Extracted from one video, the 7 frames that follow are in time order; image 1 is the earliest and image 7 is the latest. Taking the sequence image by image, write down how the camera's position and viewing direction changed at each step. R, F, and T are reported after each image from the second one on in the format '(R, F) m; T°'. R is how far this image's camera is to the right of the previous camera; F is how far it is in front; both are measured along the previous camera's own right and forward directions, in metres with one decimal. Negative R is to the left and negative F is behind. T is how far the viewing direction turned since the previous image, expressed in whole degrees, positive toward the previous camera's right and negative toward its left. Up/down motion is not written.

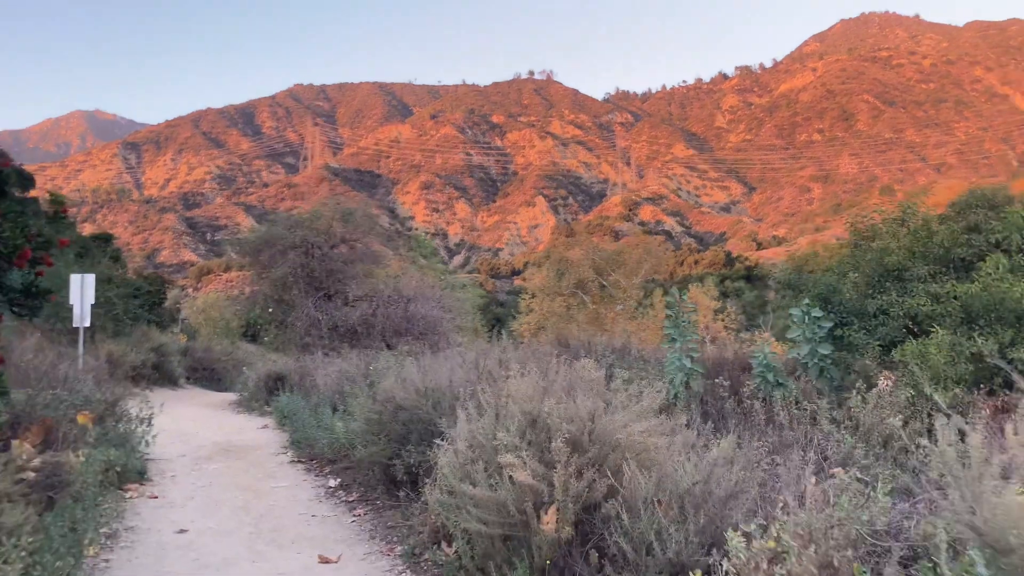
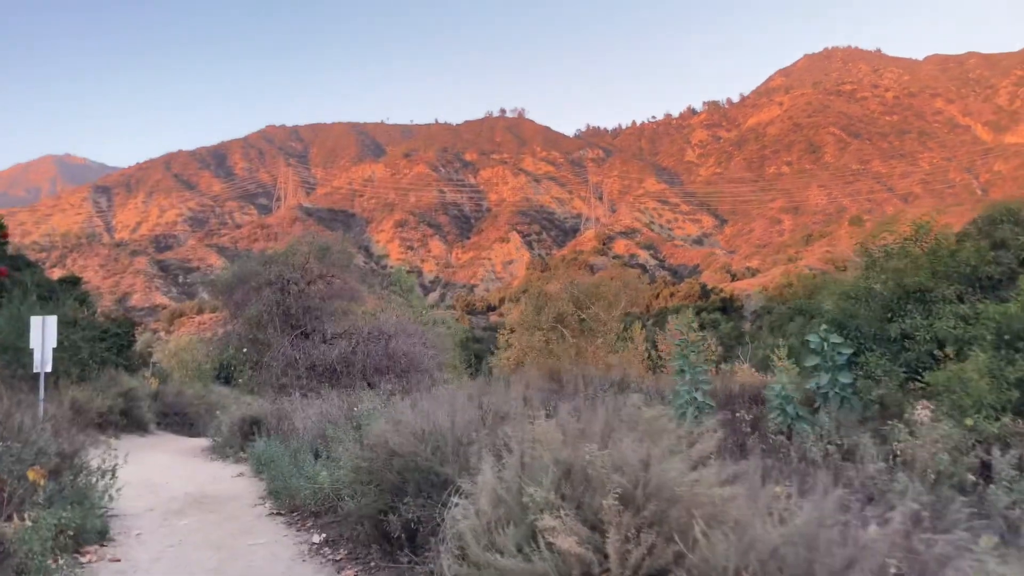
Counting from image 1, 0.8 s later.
(-0.2, +0.6) m; +2°
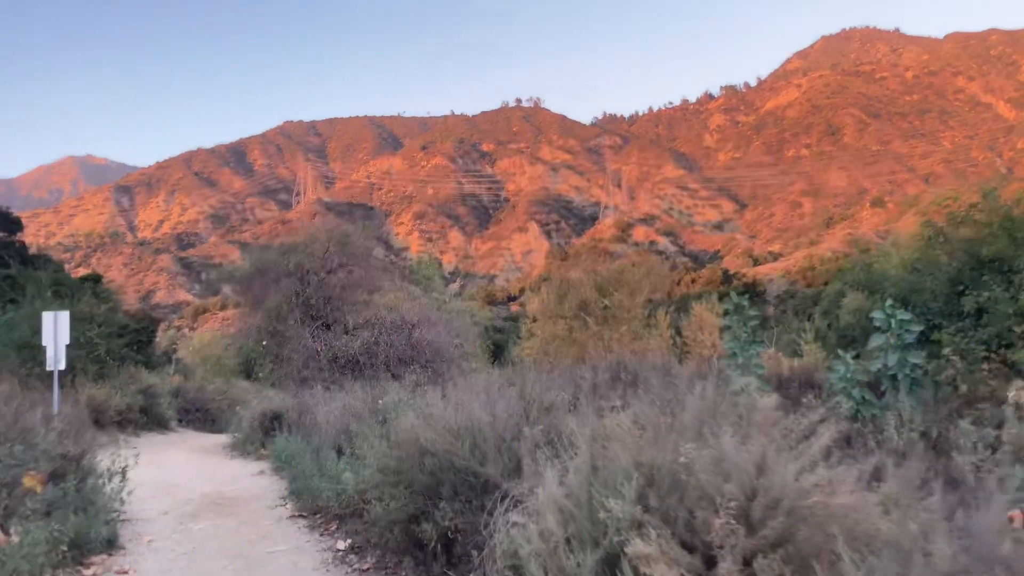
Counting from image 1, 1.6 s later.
(-0.1, +0.6) m; -1°
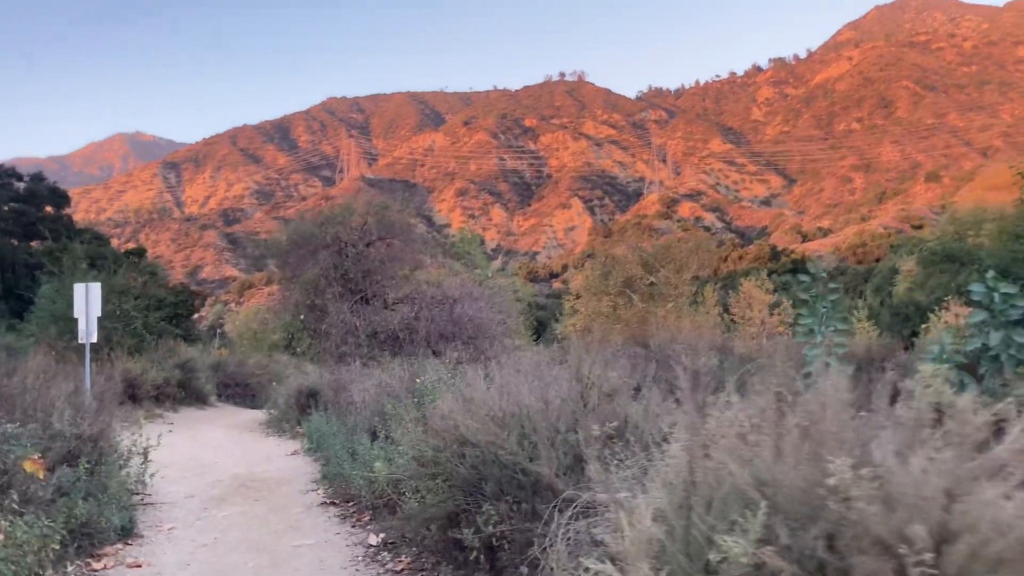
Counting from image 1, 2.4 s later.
(-0.1, +0.7) m; -3°
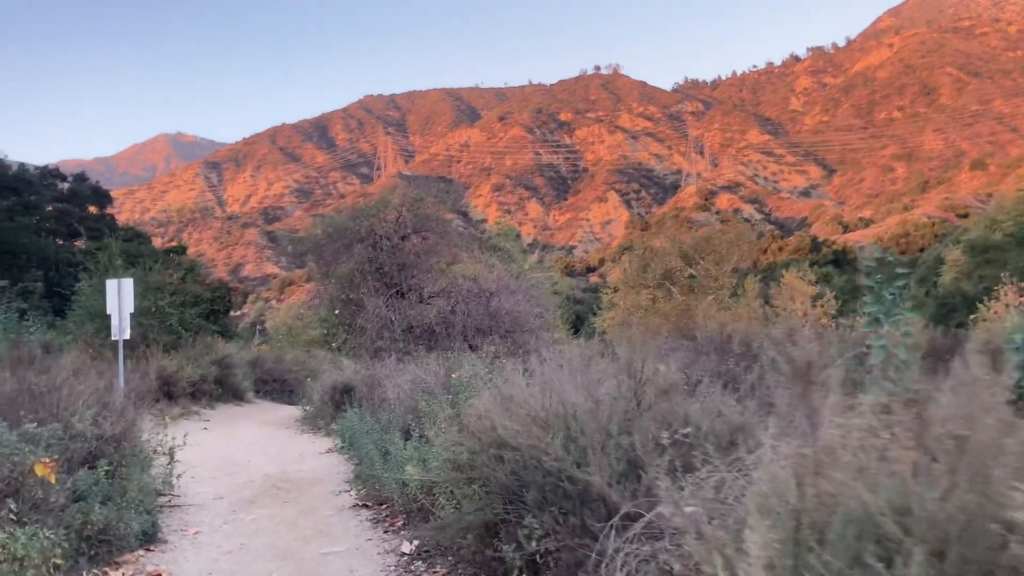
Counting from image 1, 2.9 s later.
(0.0, +0.4) m; -2°
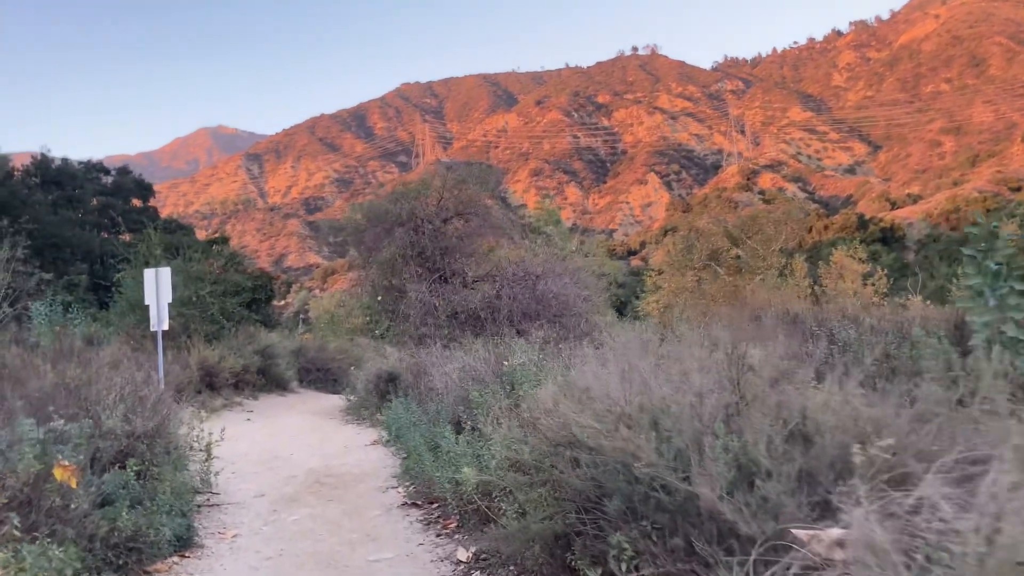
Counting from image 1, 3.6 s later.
(-0.1, +0.5) m; -3°
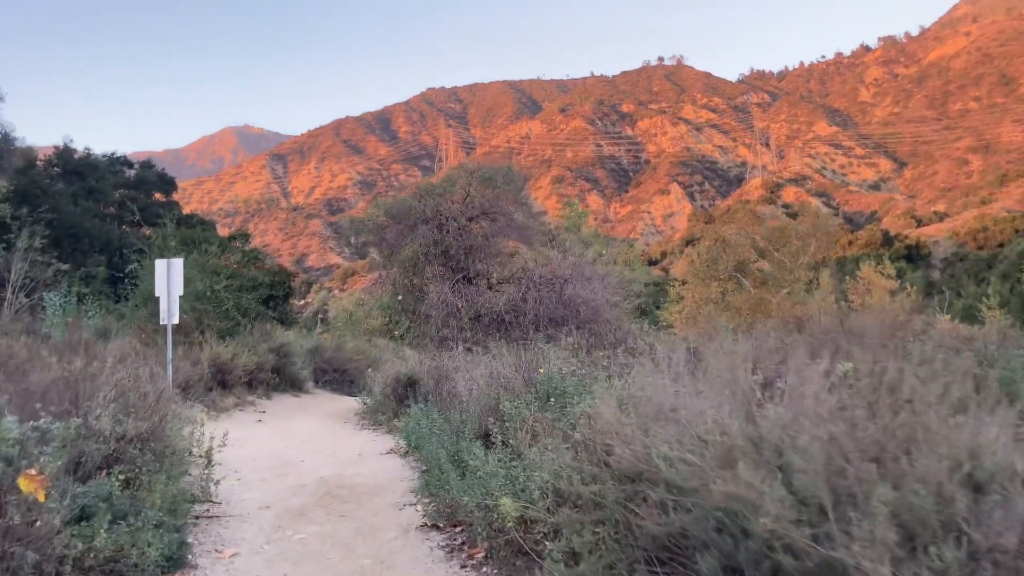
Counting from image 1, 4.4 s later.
(-0.1, +0.6) m; -1°
